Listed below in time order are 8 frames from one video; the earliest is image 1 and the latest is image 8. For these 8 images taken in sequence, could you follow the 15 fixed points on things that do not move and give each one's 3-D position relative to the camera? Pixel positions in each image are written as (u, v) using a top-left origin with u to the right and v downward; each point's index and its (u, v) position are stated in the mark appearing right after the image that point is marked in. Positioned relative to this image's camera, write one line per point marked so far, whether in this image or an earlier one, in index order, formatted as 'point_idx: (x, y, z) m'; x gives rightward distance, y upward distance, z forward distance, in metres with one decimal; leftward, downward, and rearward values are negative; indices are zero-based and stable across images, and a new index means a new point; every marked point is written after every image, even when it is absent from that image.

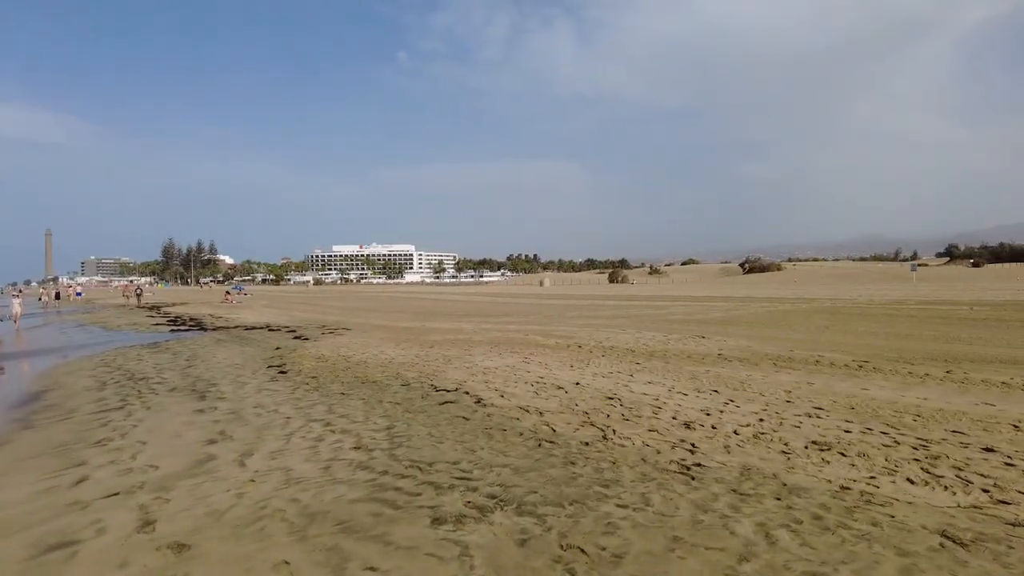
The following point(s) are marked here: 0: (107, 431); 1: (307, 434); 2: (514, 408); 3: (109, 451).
0: (-4.7, -1.7, +7.8) m
1: (-2.0, -1.5, +6.6) m
2: (0.0, -1.3, +7.2) m
3: (-4.1, -1.7, +6.7) m
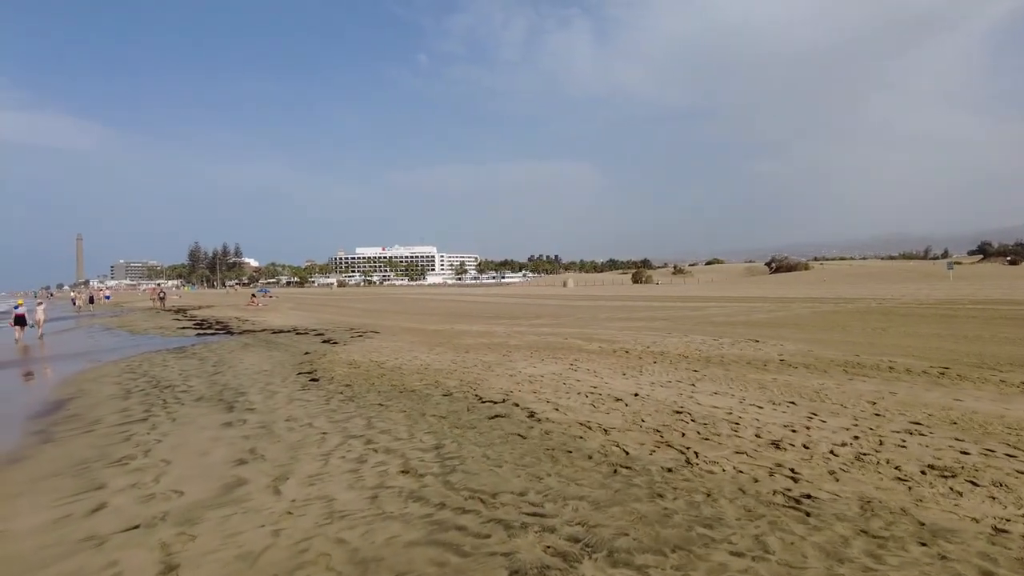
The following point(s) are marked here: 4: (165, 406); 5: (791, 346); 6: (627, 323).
0: (-4.1, -1.7, +7.2) m
1: (-1.5, -1.5, +5.9) m
2: (+0.6, -1.3, +6.4) m
3: (-3.5, -1.7, +6.1) m
4: (-5.0, -1.7, +9.5) m
5: (+5.3, -1.1, +12.7) m
6: (+3.1, -1.0, +18.2) m
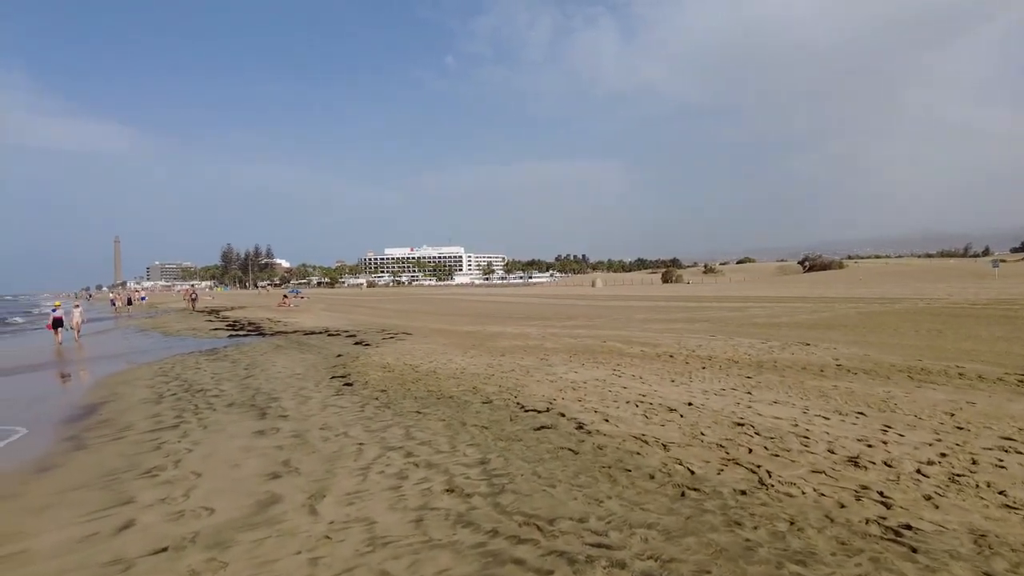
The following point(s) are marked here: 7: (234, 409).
0: (-3.7, -1.8, +6.9) m
1: (-1.0, -1.5, +5.5) m
2: (+1.1, -1.4, +5.9) m
3: (-3.1, -1.7, +5.8) m
4: (-4.4, -1.7, +9.3) m
5: (+6.0, -1.1, +12.0) m
6: (+4.1, -1.0, +17.6) m
7: (-3.8, -1.7, +9.2) m
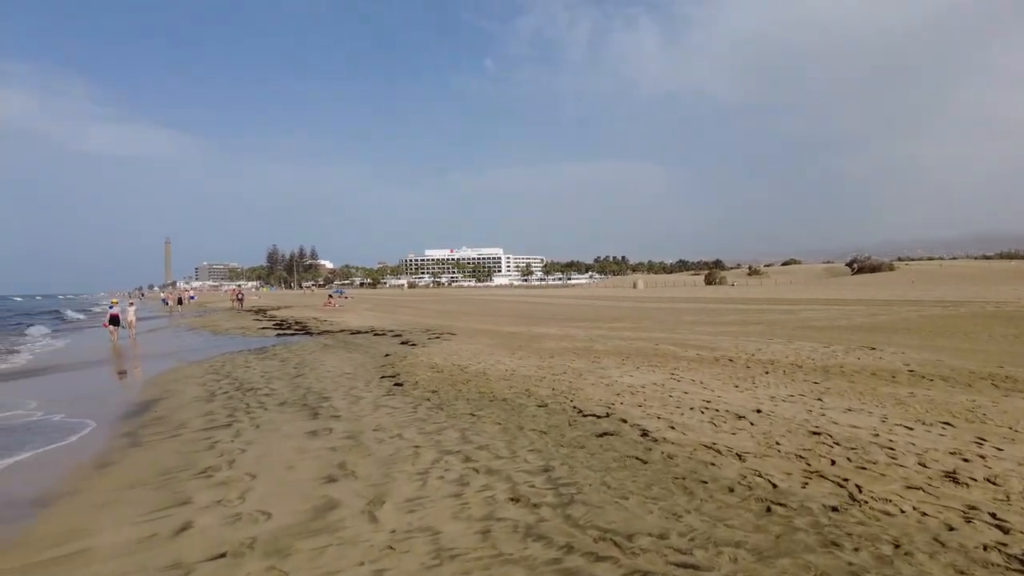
0: (-3.1, -1.7, +6.8) m
1: (-0.5, -1.5, +5.3) m
2: (+1.6, -1.4, +5.6) m
3: (-2.6, -1.7, +5.7) m
4: (-3.6, -1.7, +9.2) m
5: (+6.9, -1.1, +11.4) m
6: (+5.3, -1.0, +17.1) m
7: (-3.1, -1.7, +9.1) m
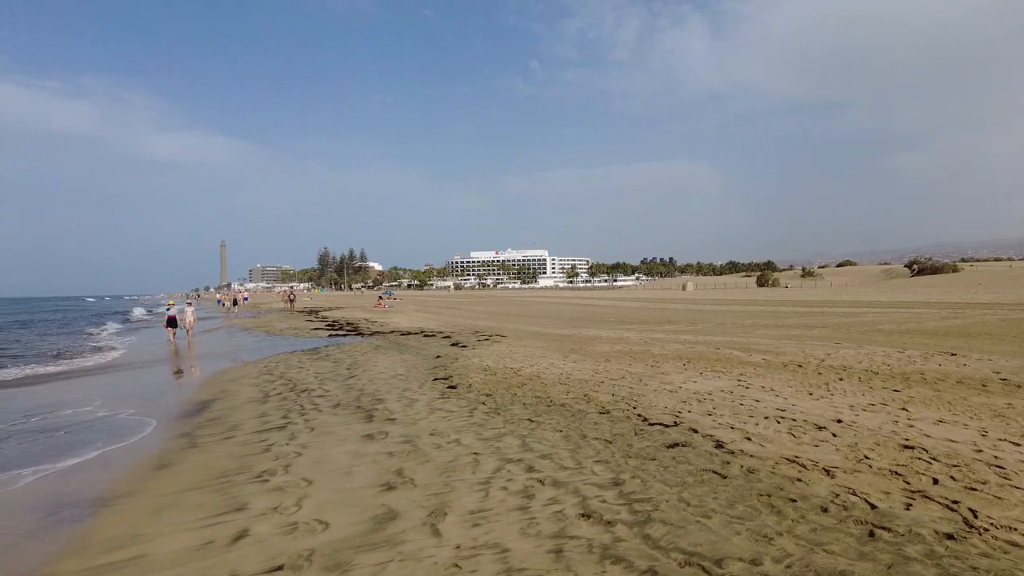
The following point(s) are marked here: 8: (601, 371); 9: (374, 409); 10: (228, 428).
0: (-2.5, -1.7, +6.7) m
1: (0.0, -1.5, +5.1) m
2: (+2.1, -1.4, +5.2) m
3: (-2.0, -1.7, +5.6) m
4: (-2.9, -1.7, +9.2) m
5: (+7.8, -1.2, +10.6) m
6: (+6.6, -1.1, +16.4) m
7: (-2.3, -1.7, +9.0) m
8: (+1.5, -1.4, +10.9) m
9: (-1.8, -1.6, +8.9) m
10: (-3.7, -1.9, +8.8) m
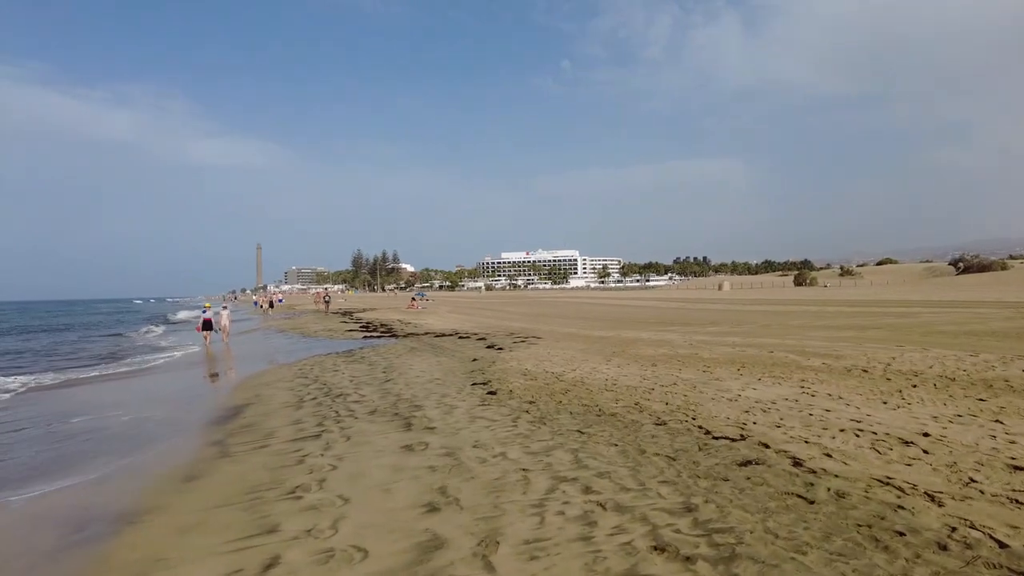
0: (-2.0, -1.8, +6.3) m
1: (+0.4, -1.5, +4.5) m
2: (+2.5, -1.4, +4.6) m
3: (-1.6, -1.7, +5.1) m
4: (-2.3, -1.7, +8.8) m
5: (+8.4, -1.1, +9.7) m
6: (+7.5, -1.1, +15.6) m
7: (-1.8, -1.7, +8.6) m
8: (+2.1, -1.4, +10.3) m
9: (-1.3, -1.6, +8.5) m
10: (-3.2, -1.9, +8.4) m
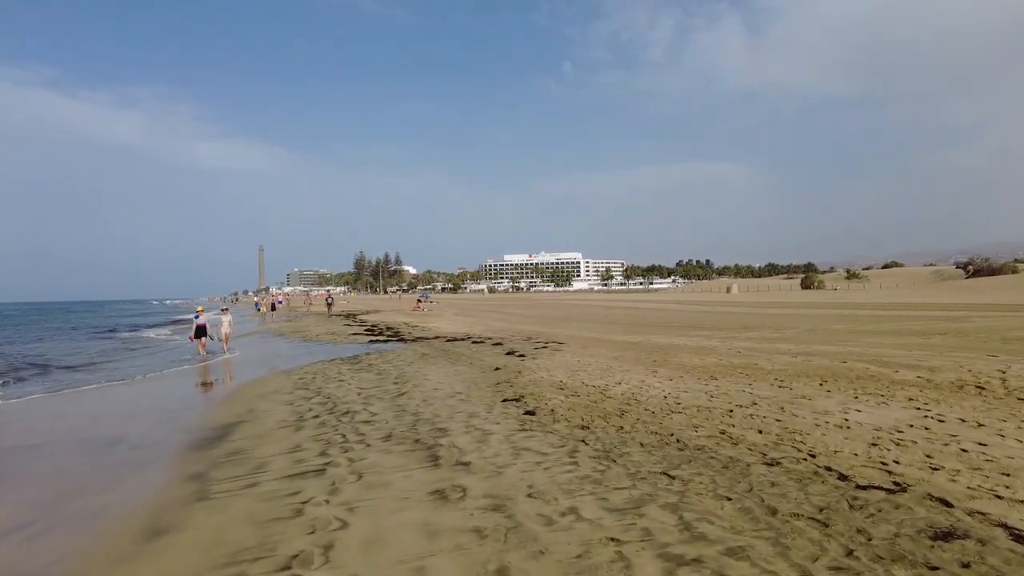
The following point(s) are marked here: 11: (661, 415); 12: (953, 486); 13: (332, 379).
0: (-1.5, -1.7, +4.7) m
1: (+0.9, -1.5, +2.9) m
2: (+3.0, -1.3, +2.9) m
3: (-1.1, -1.7, +3.5) m
4: (-1.8, -1.7, +7.1) m
5: (+8.9, -1.1, +8.0) m
6: (+8.0, -1.1, +13.9) m
7: (-1.3, -1.7, +7.0) m
8: (+2.6, -1.4, +8.7) m
9: (-0.8, -1.6, +6.8) m
10: (-2.7, -1.9, +6.8) m
11: (+1.7, -1.4, +7.5) m
12: (+2.9, -1.3, +4.5) m
13: (-3.5, -1.8, +13.1) m
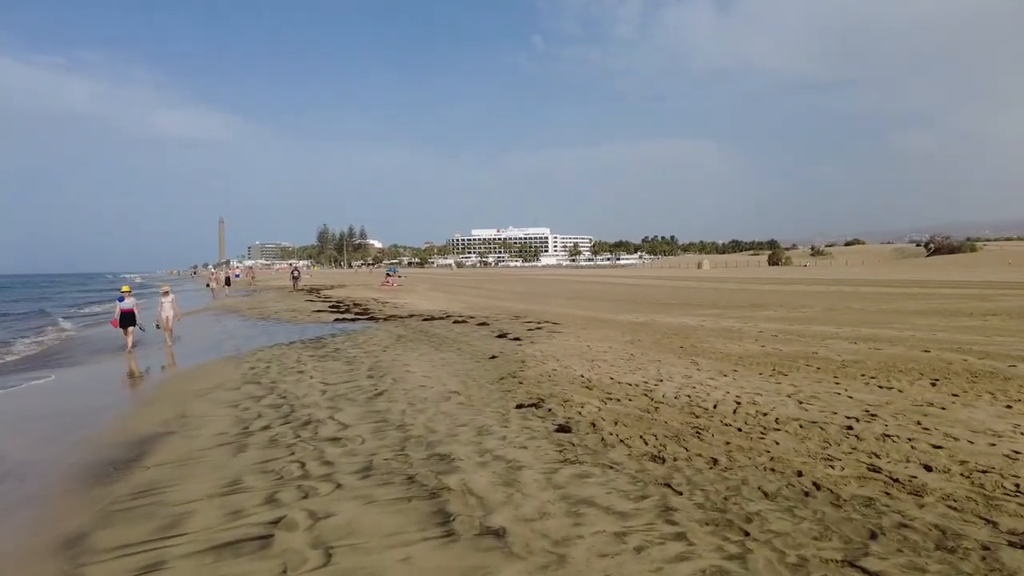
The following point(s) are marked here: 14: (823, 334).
0: (-1.1, -1.6, +2.4) m
1: (+1.4, -1.4, +0.7) m
2: (+3.5, -1.3, +0.8) m
3: (-0.6, -1.6, +1.2) m
4: (-1.5, -1.5, +4.8) m
5: (+9.2, -0.9, +6.2) m
6: (+8.0, -0.6, +12.0) m
7: (-1.0, -1.4, +4.7) m
8: (+2.8, -1.1, +6.6) m
9: (-0.5, -1.4, +4.5) m
10: (-2.4, -1.6, +4.4) m
11: (+1.9, -1.2, +5.4) m
12: (+3.4, -1.2, +2.4) m
13: (-3.5, -1.3, +10.6) m
14: (+5.4, -0.7, +11.5) m
